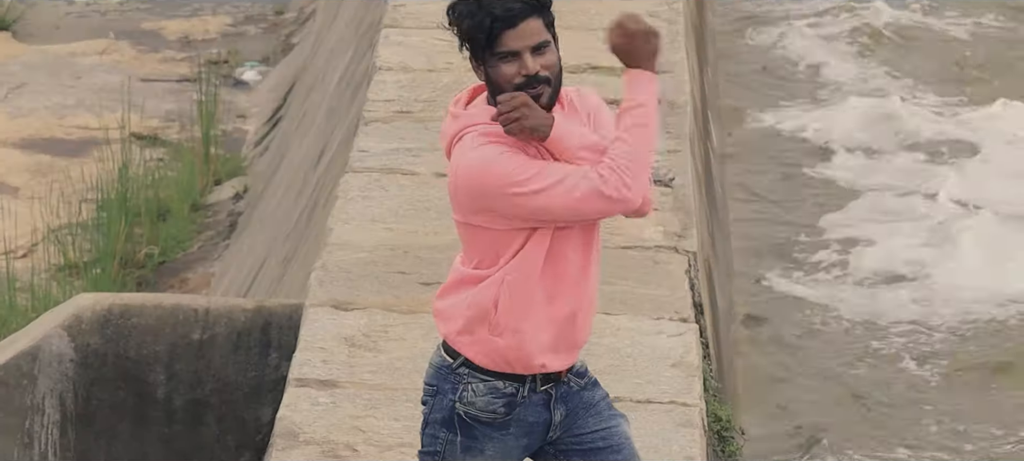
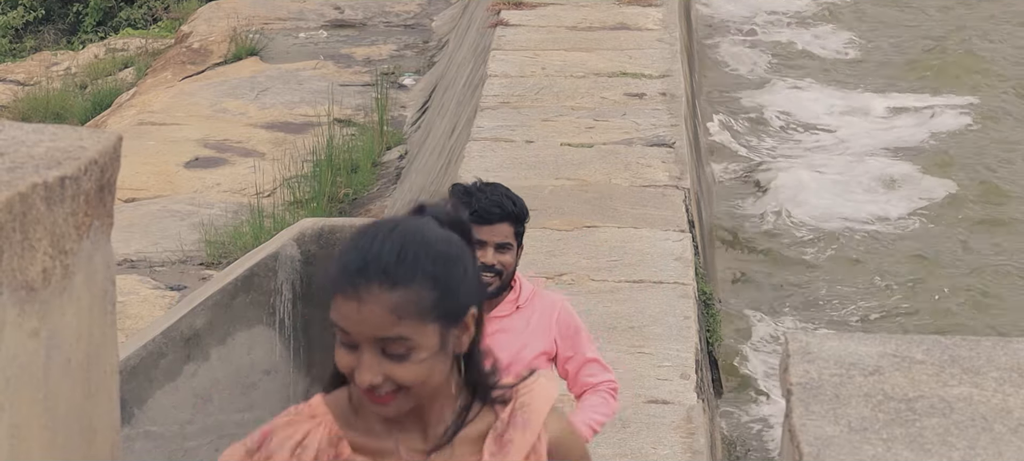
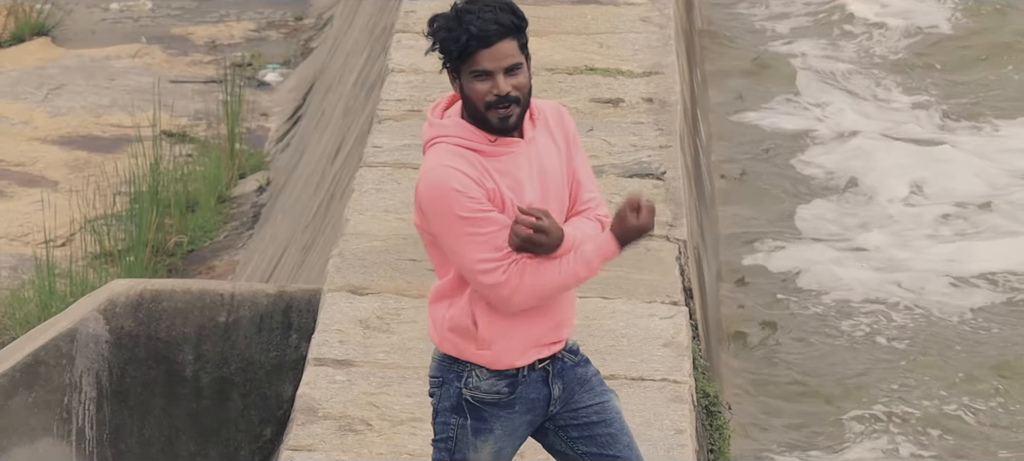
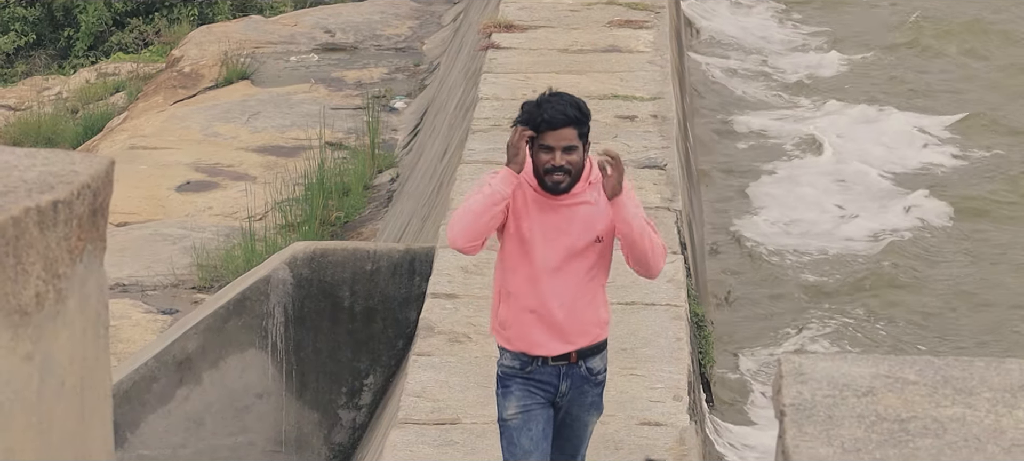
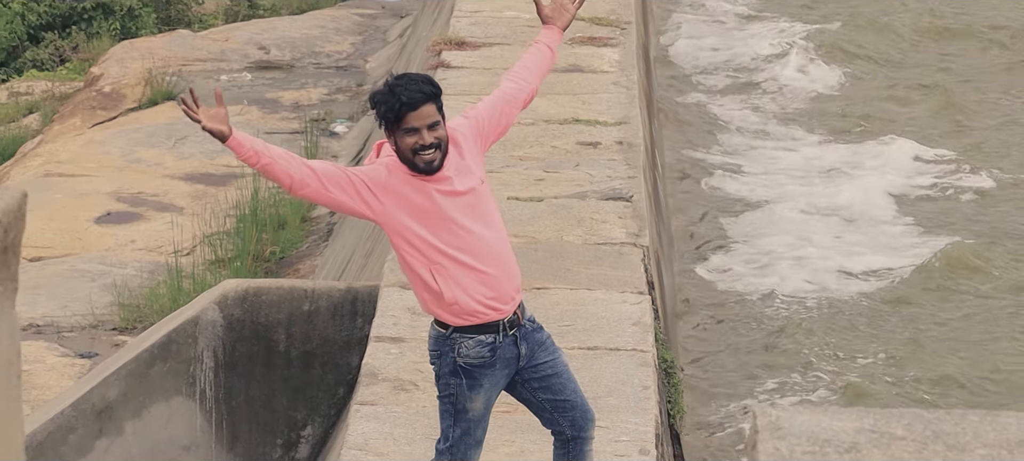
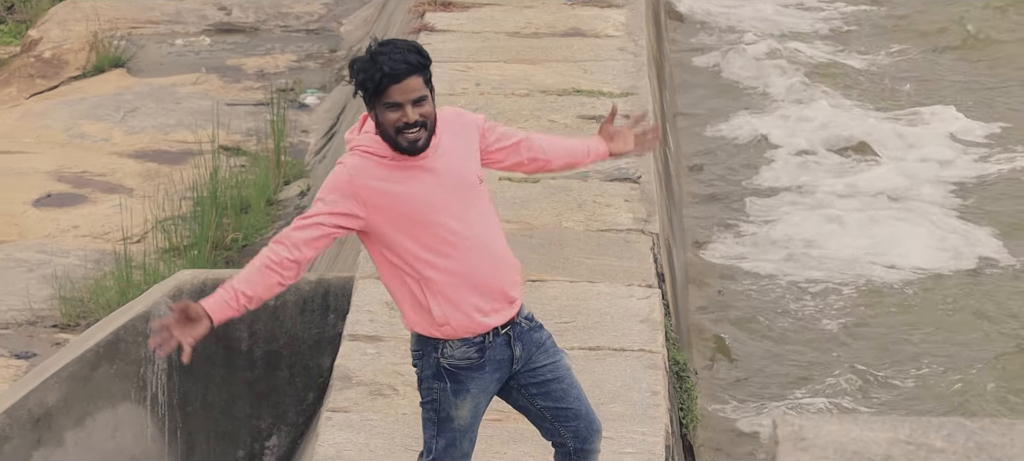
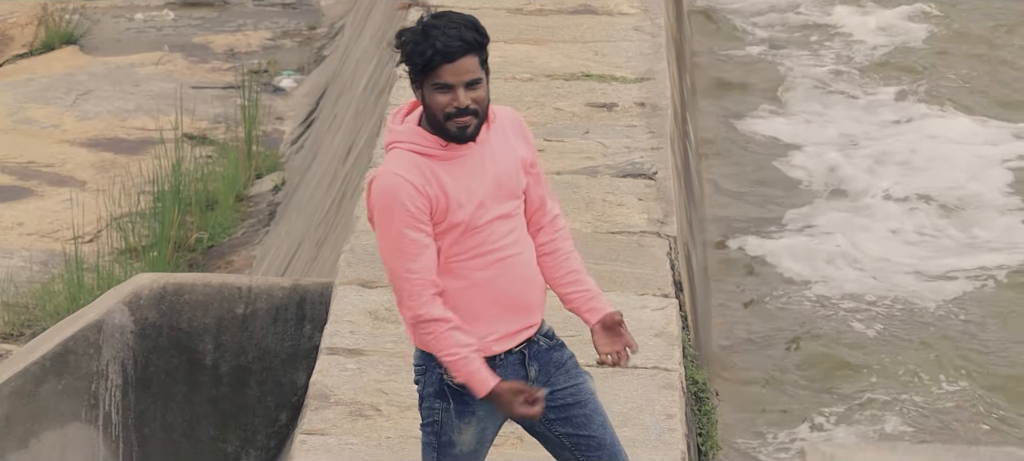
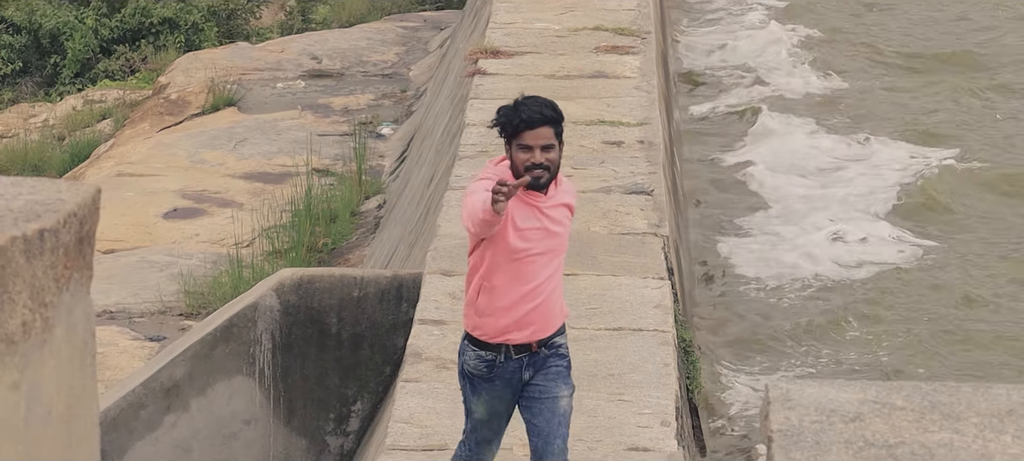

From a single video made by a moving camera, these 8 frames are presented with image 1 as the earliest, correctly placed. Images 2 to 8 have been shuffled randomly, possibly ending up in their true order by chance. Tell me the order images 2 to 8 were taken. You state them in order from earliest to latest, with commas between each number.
3, 7, 6, 5, 8, 4, 2
